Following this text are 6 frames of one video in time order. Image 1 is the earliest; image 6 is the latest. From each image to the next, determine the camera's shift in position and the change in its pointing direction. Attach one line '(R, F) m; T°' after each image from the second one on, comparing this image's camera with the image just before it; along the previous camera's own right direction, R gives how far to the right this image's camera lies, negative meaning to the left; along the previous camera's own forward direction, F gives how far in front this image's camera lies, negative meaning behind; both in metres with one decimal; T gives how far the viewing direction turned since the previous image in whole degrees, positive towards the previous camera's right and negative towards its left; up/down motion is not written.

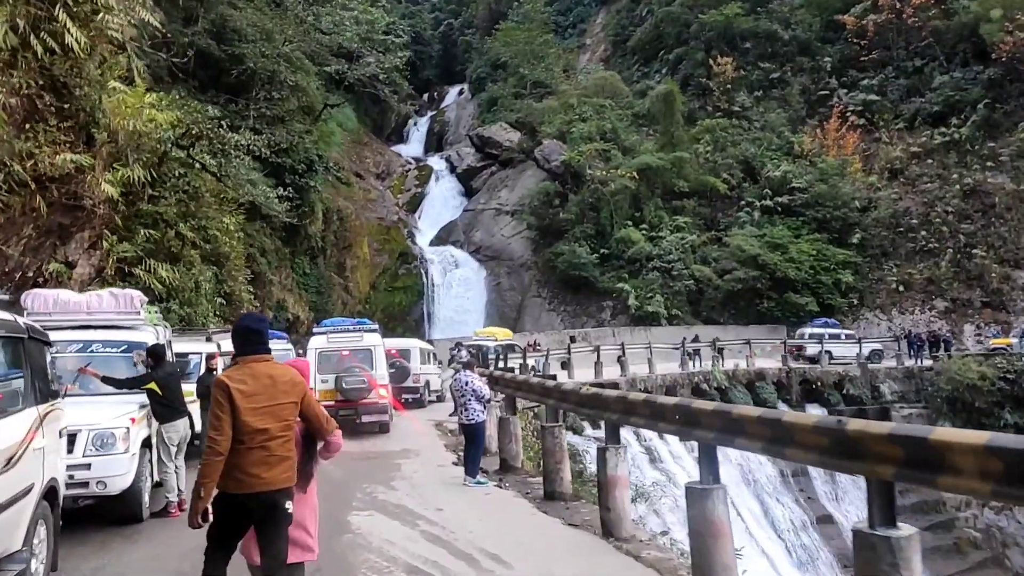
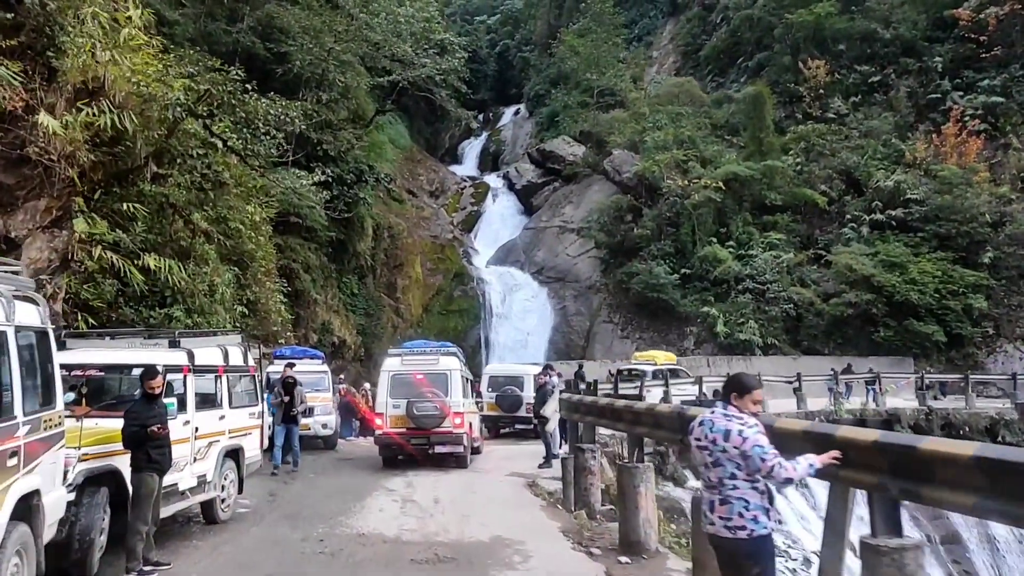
(-0.9, +4.2) m; -3°
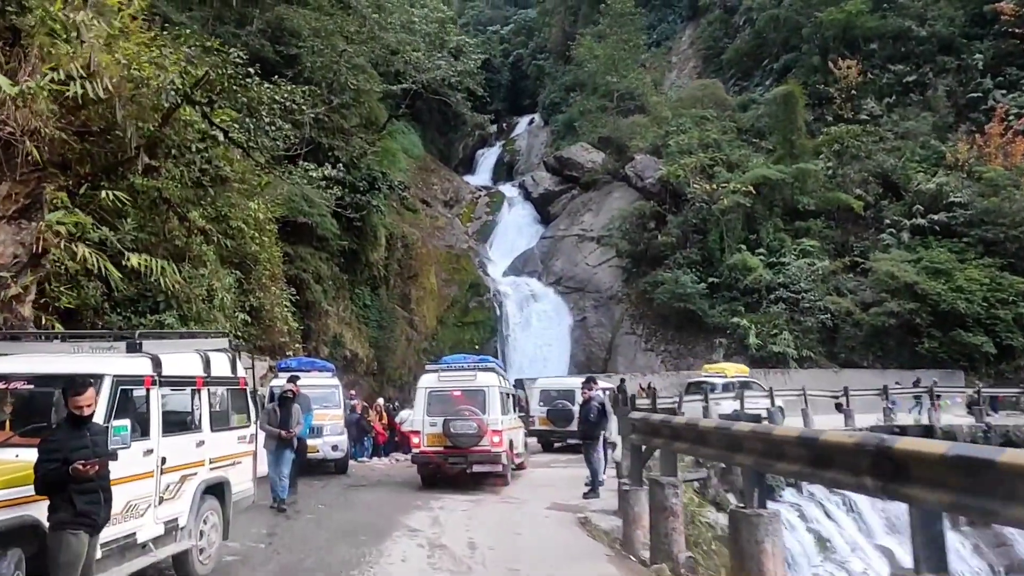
(-0.3, +1.5) m; -1°
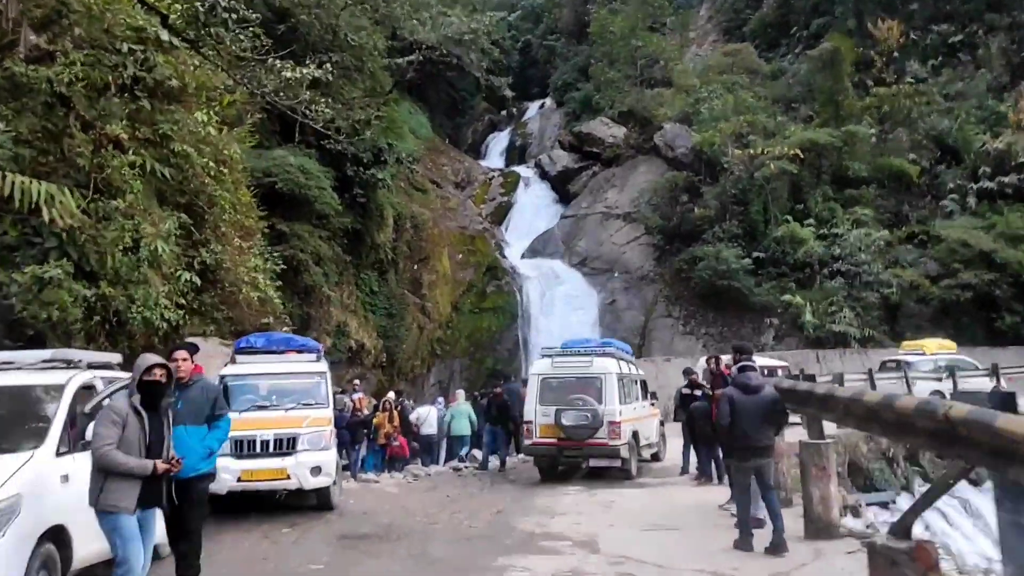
(-0.7, +3.0) m; 0°
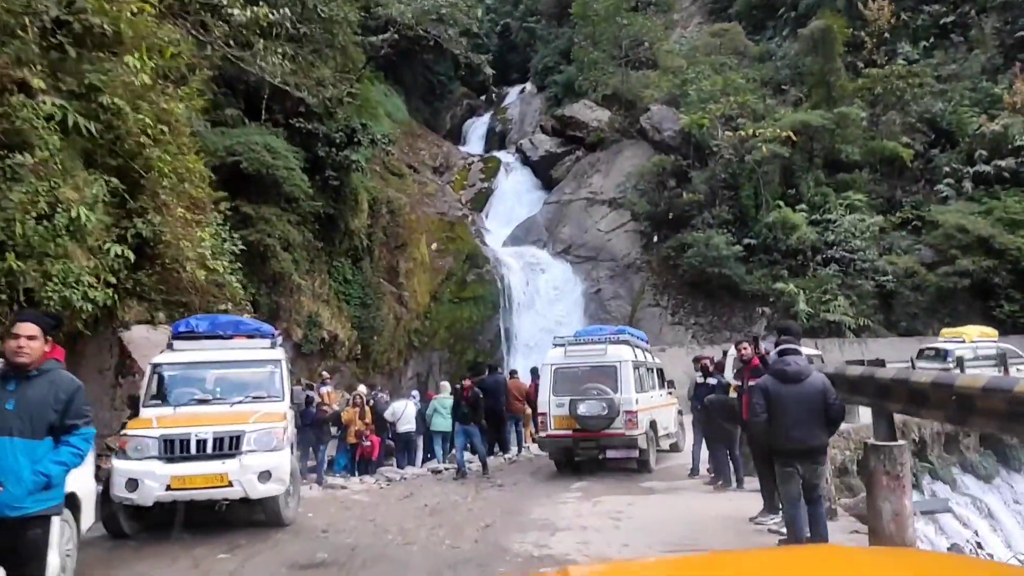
(-0.1, +1.2) m; +1°
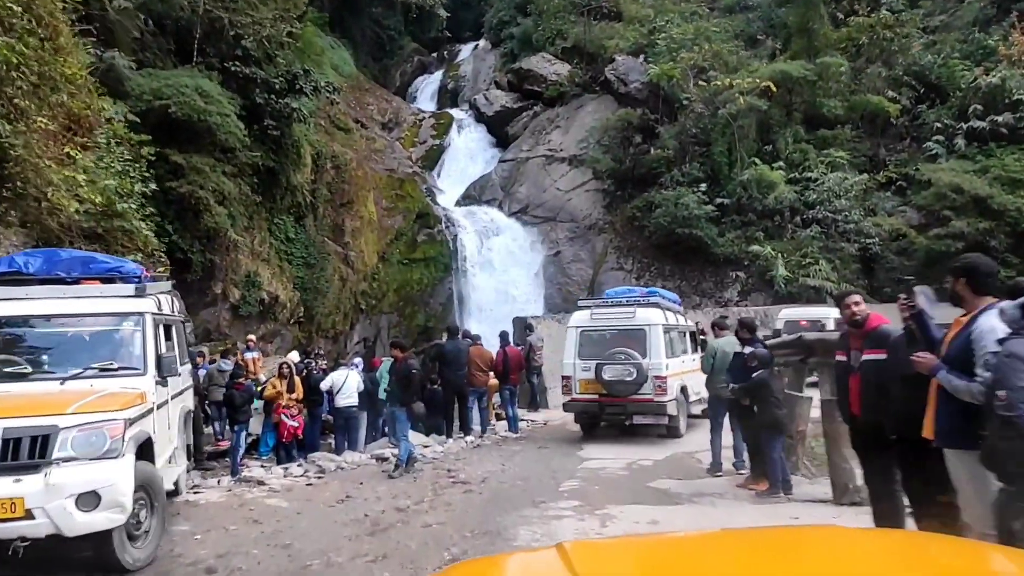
(-0.2, +2.3) m; +3°
